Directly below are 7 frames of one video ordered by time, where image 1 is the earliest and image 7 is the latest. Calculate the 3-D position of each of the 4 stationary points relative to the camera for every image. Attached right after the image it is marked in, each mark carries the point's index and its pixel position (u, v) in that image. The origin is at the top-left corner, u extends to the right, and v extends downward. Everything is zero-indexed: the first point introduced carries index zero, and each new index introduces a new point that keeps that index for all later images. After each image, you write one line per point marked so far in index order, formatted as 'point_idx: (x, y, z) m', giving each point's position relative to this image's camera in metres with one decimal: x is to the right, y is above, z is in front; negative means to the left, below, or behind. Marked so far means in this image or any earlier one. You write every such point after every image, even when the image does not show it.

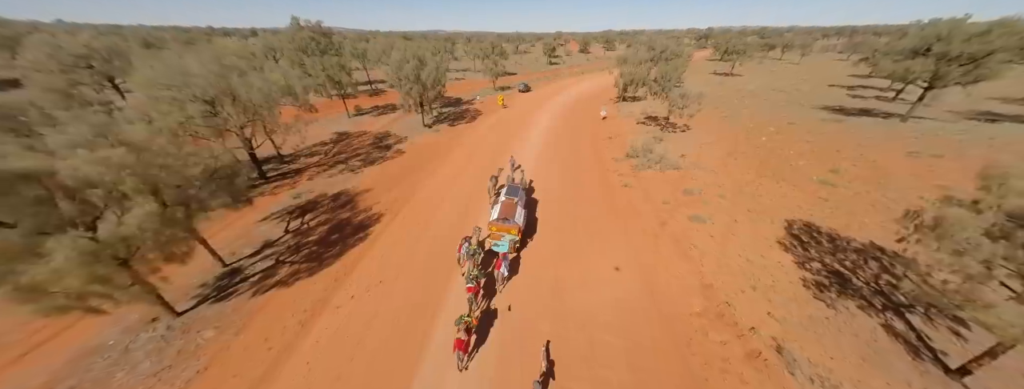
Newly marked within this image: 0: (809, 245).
0: (+15.3, -2.6, +14.6) m
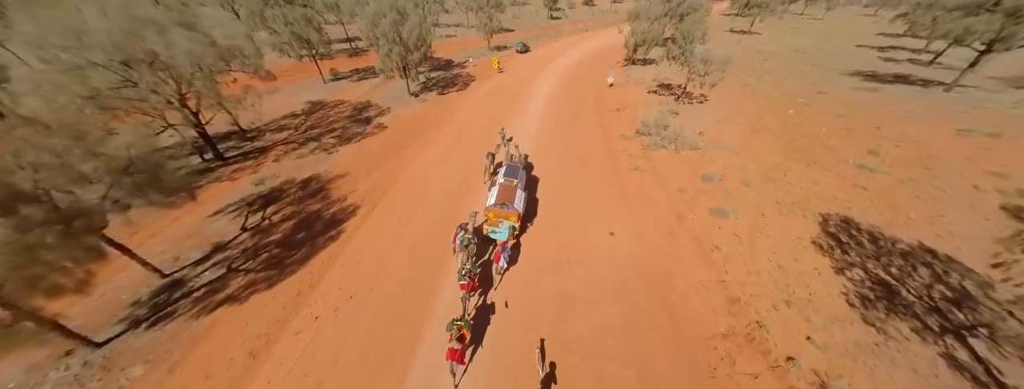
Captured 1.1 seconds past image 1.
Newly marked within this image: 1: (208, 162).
0: (+15.1, -2.3, +12.6) m
1: (-20.2, +2.1, +18.7) m
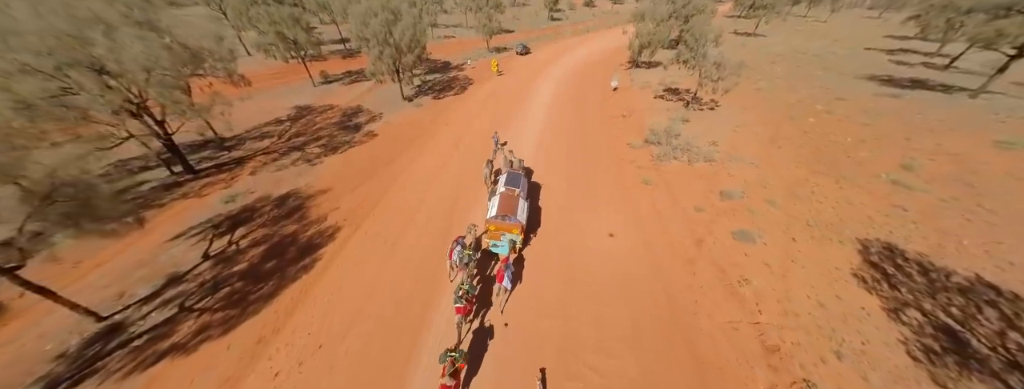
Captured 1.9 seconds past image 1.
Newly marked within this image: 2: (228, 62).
0: (+15.1, -3.4, +11.0) m
1: (-20.2, +1.1, +17.0) m
2: (-20.7, +9.3, +20.2) m
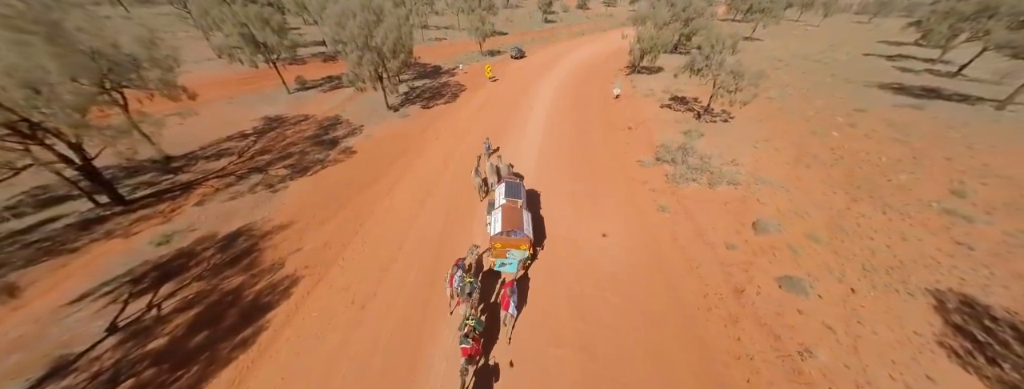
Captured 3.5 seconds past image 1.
0: (+15.2, -4.9, +8.8) m
1: (-20.2, -0.7, +14.0) m
2: (-20.9, +7.5, +17.2) m
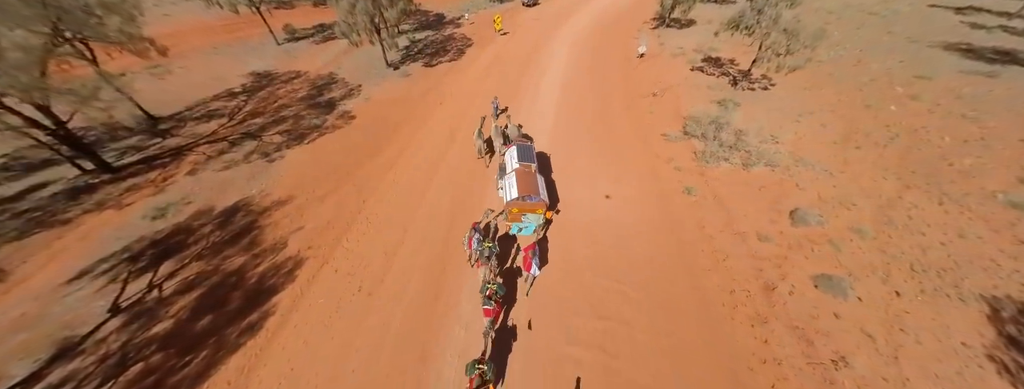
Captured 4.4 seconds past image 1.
0: (+15.6, -5.1, +8.1) m
1: (-19.6, +0.8, +13.1) m
2: (-20.0, +9.4, +15.1) m
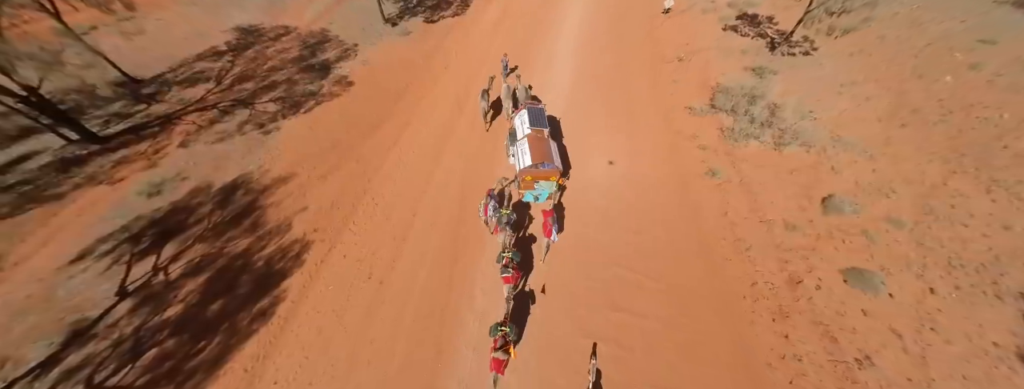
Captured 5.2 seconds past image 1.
0: (+16.0, -5.1, +7.9) m
1: (-19.0, +1.9, +12.3) m
2: (-19.3, +10.7, +13.2) m
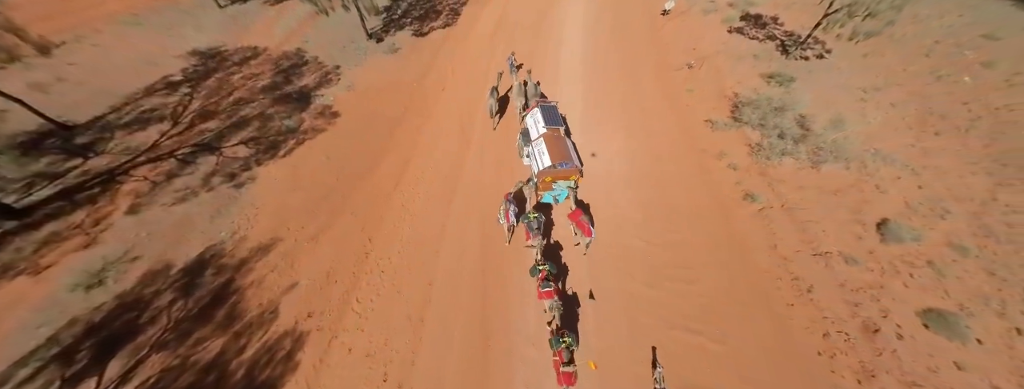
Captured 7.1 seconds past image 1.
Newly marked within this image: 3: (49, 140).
0: (+17.6, -5.9, +7.1) m
1: (-18.0, -1.2, +9.8) m
2: (-18.9, +7.6, +10.5) m
3: (-20.0, +2.4, +12.3) m
